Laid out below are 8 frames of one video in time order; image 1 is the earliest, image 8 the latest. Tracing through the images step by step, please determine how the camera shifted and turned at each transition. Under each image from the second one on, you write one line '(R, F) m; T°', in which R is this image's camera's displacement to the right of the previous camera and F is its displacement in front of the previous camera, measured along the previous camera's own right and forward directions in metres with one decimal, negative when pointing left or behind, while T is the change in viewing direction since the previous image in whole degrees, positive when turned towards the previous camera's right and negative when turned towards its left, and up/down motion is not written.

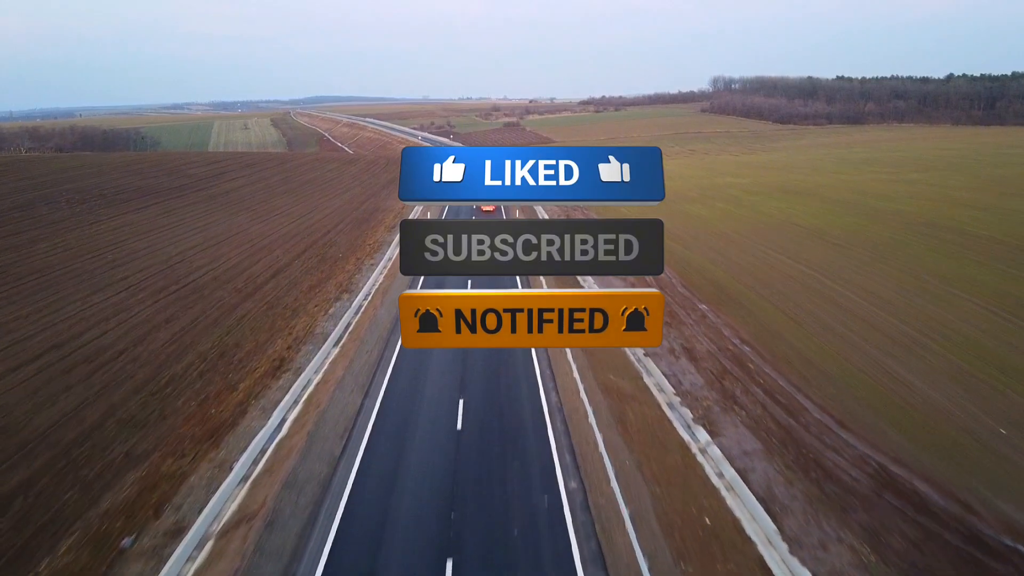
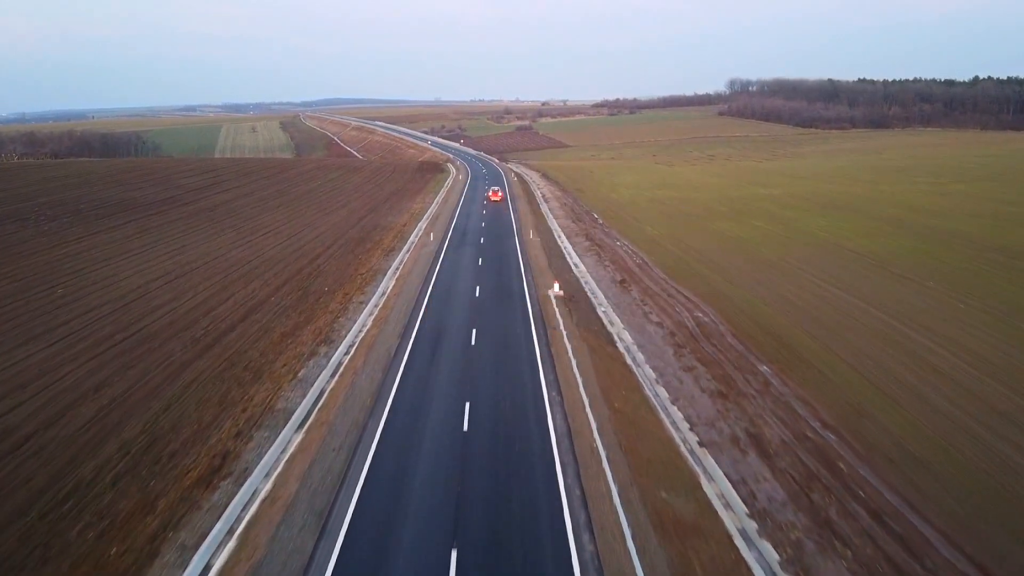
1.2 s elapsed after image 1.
(-0.1, +4.5) m; -1°
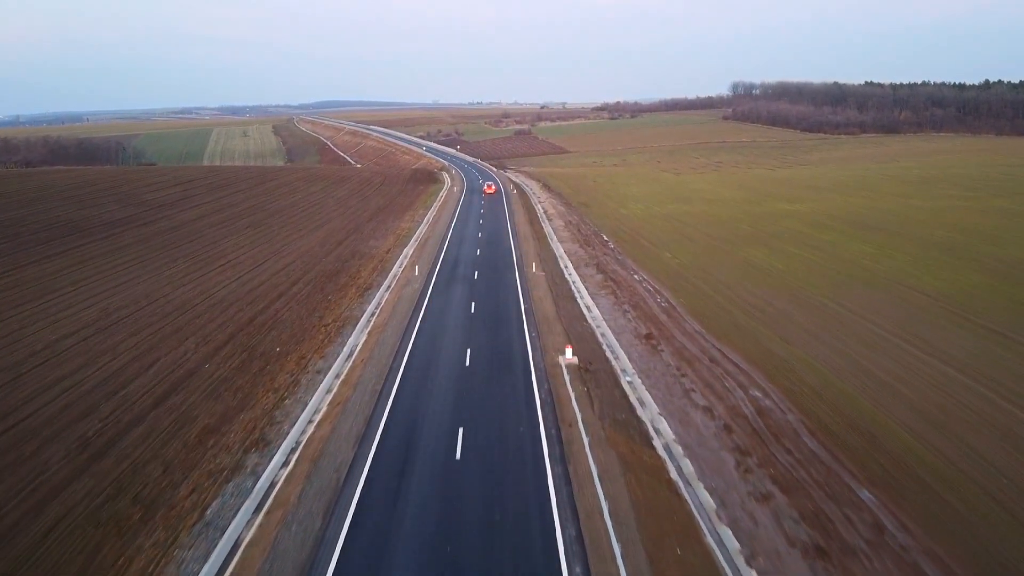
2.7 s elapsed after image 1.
(0.0, +5.5) m; 0°
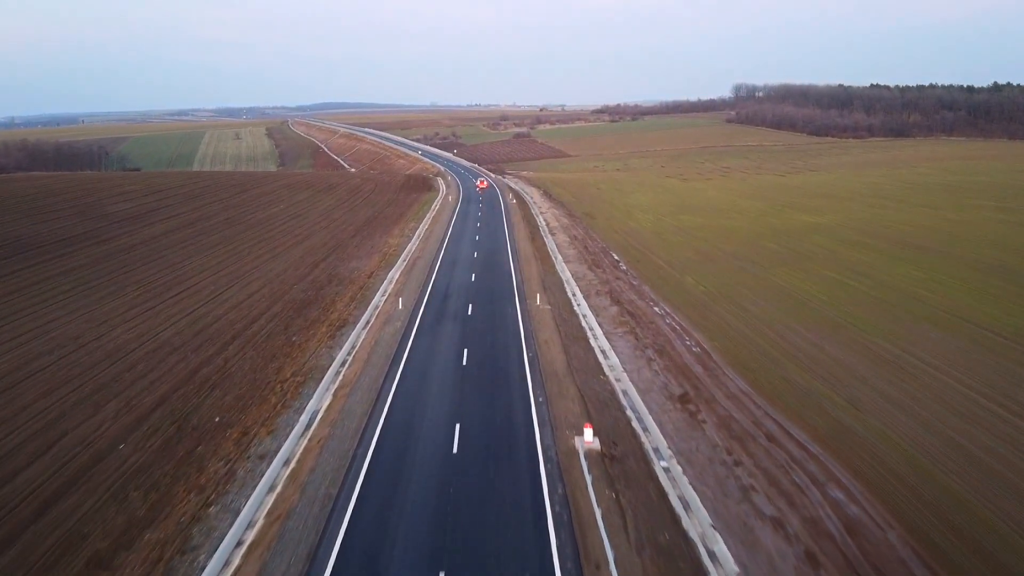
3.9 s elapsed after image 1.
(-0.1, +4.4) m; 0°
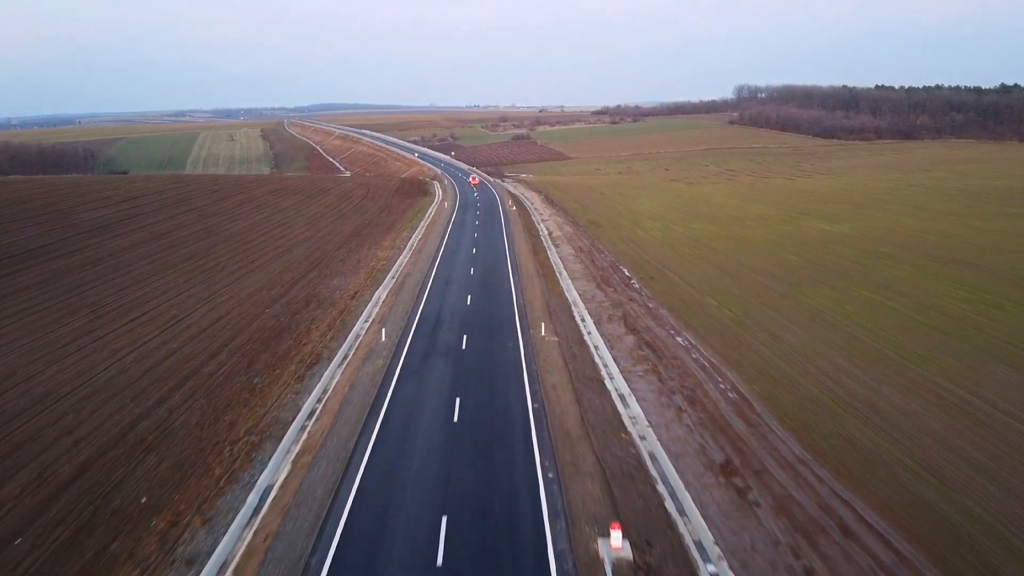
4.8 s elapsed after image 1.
(-0.1, +3.5) m; 0°
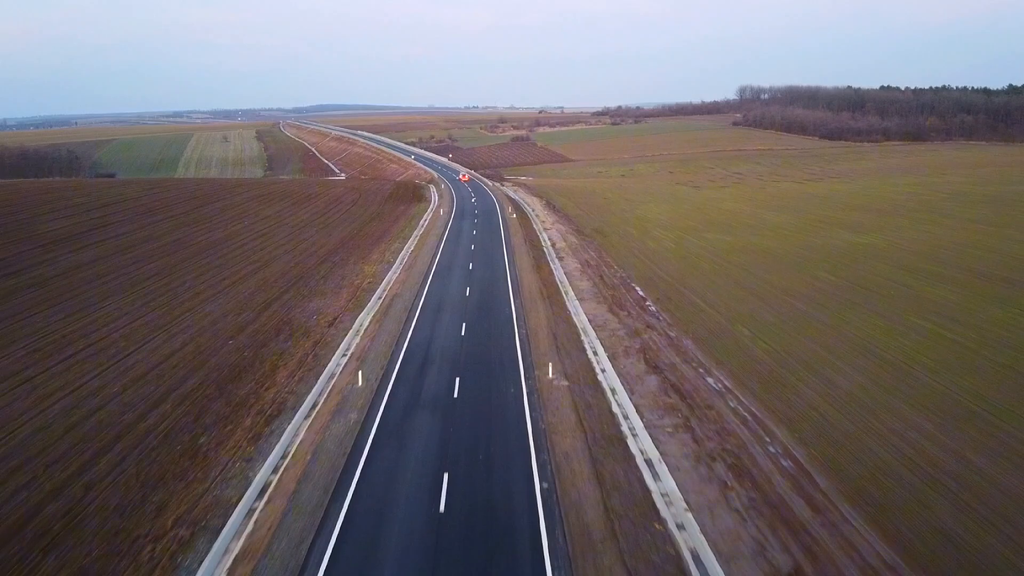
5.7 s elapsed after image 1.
(-0.1, +3.5) m; 0°
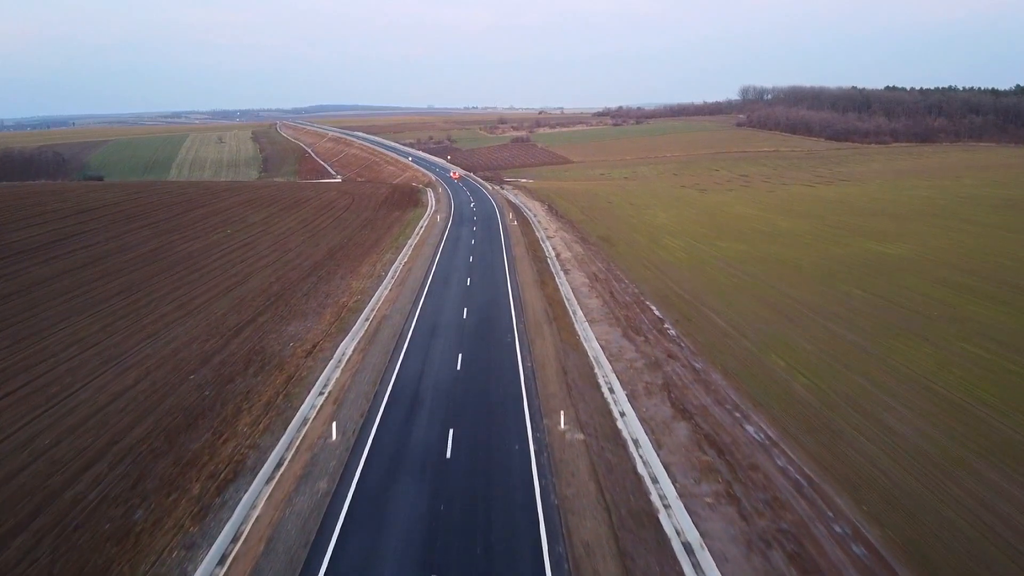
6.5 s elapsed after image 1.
(-0.1, +3.0) m; 0°
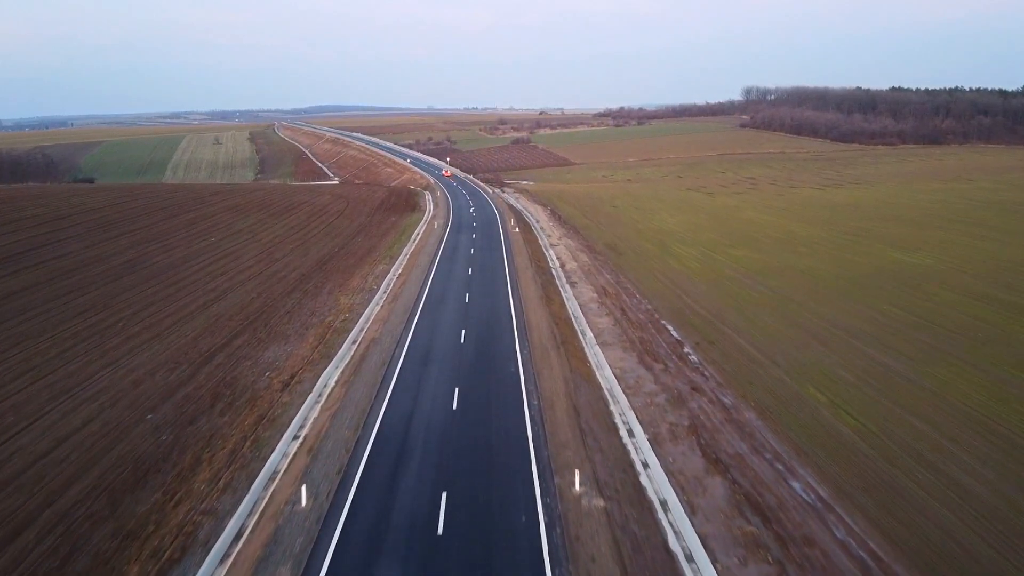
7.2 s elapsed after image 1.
(-0.1, +2.5) m; 0°
